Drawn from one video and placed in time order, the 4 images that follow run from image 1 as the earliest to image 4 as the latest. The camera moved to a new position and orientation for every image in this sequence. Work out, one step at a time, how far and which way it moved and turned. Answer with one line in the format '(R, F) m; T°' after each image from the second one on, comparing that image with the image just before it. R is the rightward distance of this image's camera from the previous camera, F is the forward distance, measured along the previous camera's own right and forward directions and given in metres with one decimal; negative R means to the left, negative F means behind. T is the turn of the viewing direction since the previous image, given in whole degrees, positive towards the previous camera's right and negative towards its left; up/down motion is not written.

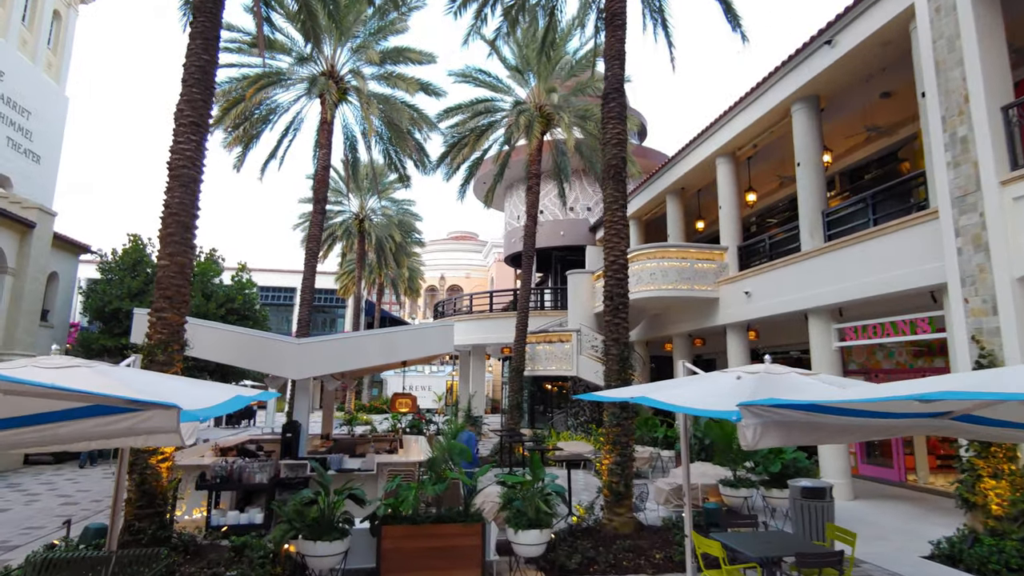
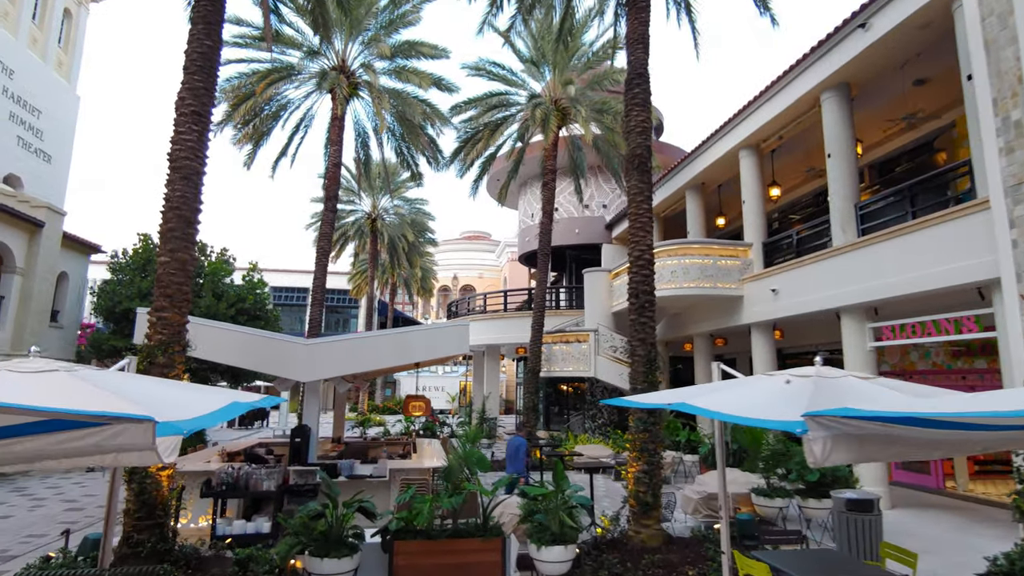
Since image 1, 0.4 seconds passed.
(-0.1, +0.5) m; -1°
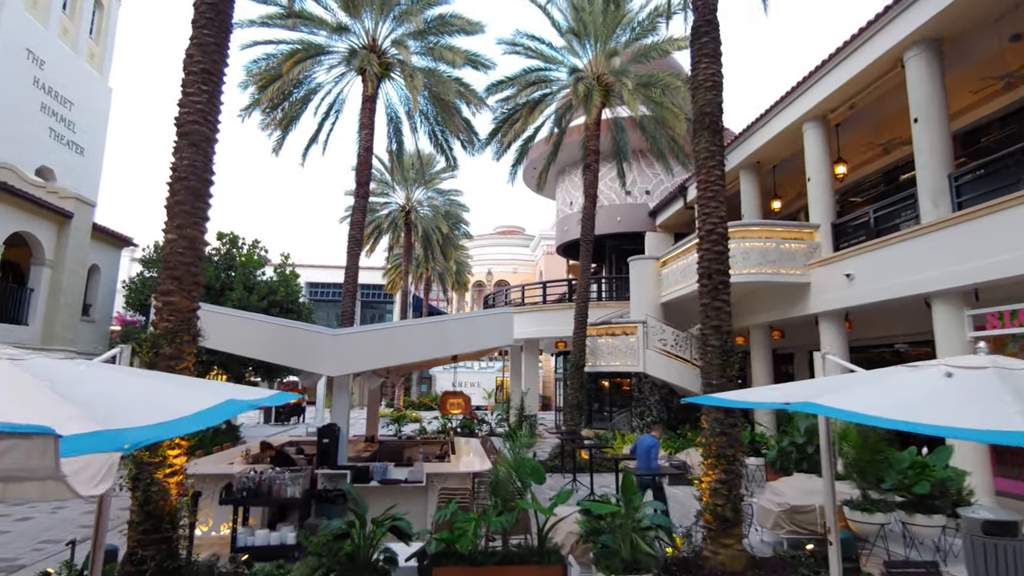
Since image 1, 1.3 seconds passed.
(-0.2, +1.0) m; -3°
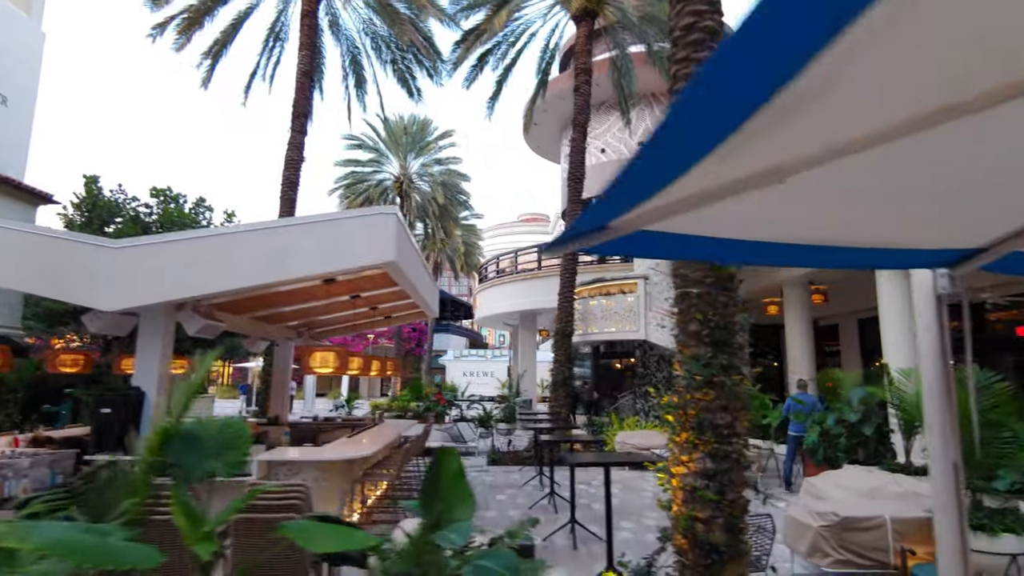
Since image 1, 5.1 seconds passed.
(+1.5, +3.1) m; -3°
